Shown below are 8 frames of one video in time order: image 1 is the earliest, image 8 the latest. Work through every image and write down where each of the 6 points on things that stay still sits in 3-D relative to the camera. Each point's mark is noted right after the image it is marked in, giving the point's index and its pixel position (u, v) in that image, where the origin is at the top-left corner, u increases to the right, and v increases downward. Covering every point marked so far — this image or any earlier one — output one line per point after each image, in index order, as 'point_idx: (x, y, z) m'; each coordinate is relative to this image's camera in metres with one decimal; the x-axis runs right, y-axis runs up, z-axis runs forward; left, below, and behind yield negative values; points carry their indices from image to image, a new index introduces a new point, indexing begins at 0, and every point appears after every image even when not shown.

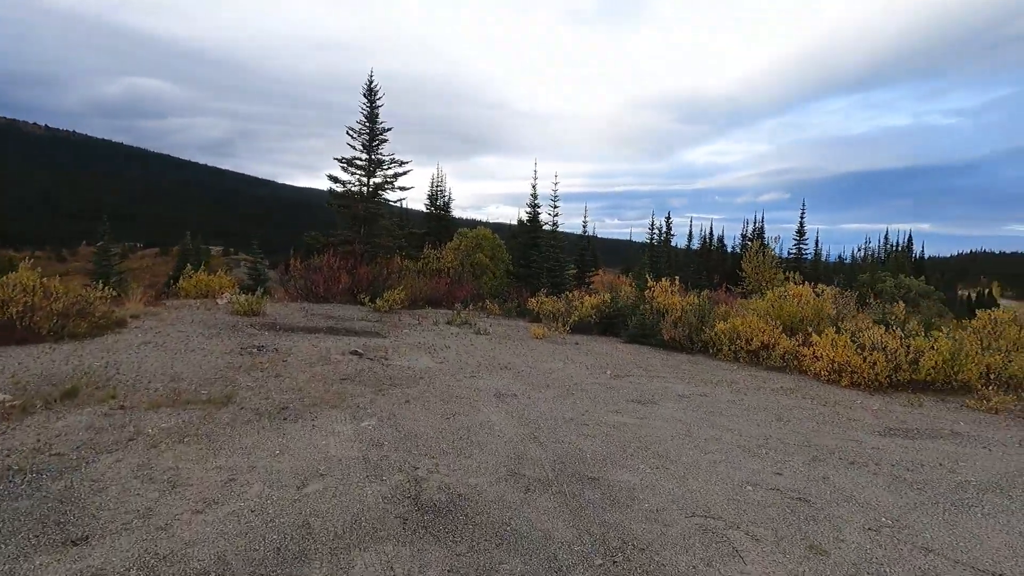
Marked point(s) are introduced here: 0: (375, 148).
0: (-4.5, +4.6, +17.5) m
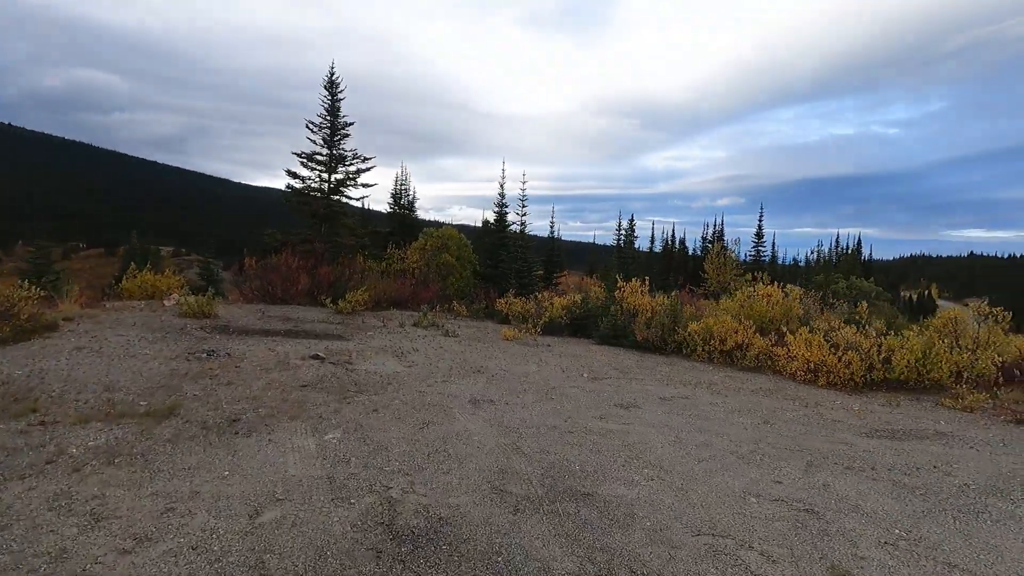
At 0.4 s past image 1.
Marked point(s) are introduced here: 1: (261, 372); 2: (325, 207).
0: (-5.5, +4.6, +16.8) m
1: (-3.0, -1.0, +6.4) m
2: (-6.5, +2.8, +18.6) m
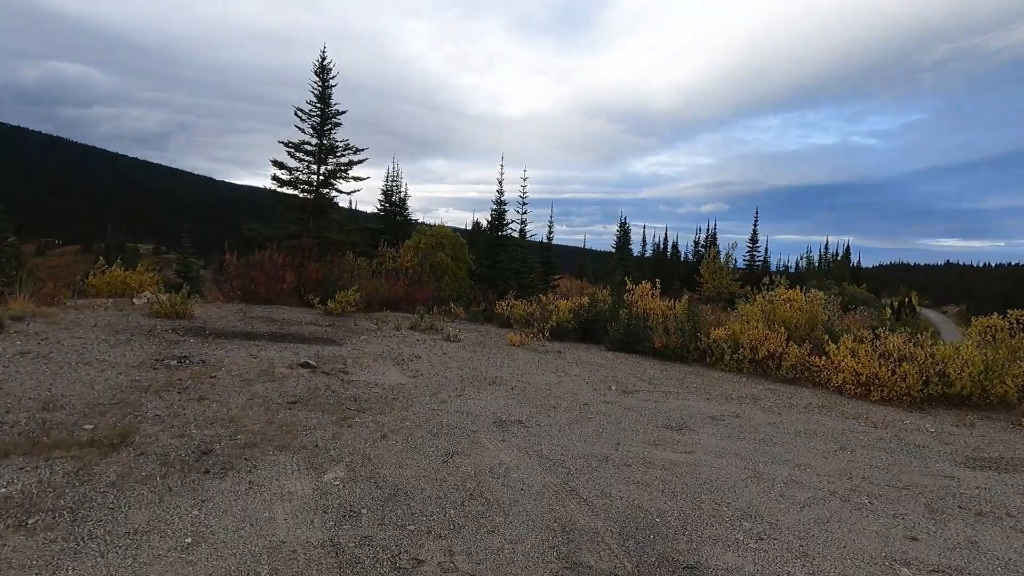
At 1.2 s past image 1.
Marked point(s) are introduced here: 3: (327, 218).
0: (-5.4, +4.6, +15.7) m
1: (-2.7, -1.0, +5.4) m
2: (-6.5, +2.8, +17.4) m
3: (-6.2, +2.3, +17.8) m
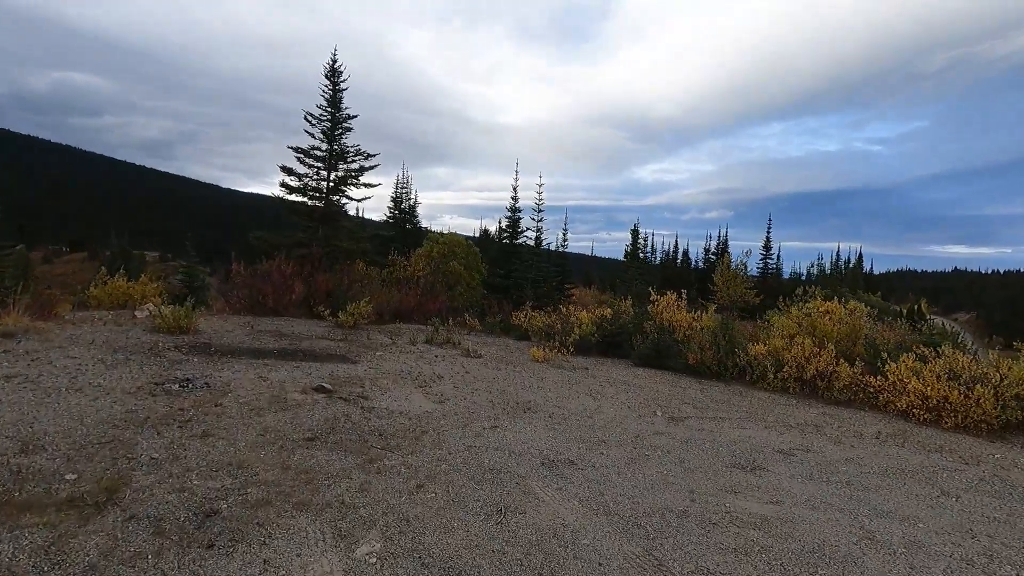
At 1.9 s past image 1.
0: (-5.0, +4.3, +15.2) m
1: (-2.3, -1.1, +4.8) m
2: (-6.0, +2.5, +16.9) m
3: (-5.7, +2.0, +17.3) m
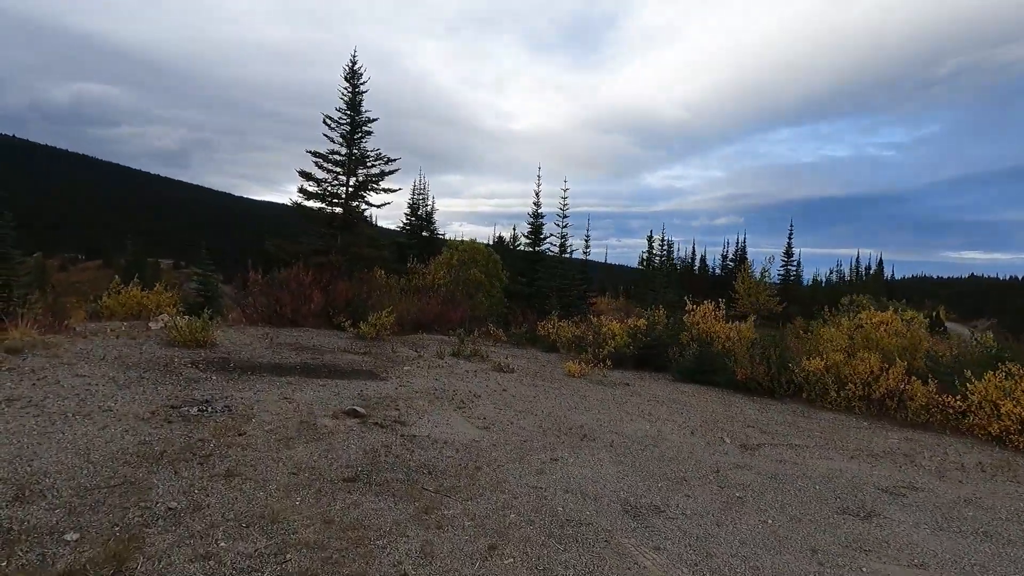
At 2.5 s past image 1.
0: (-4.3, +4.0, +14.7) m
1: (-1.8, -1.2, +4.2) m
2: (-5.3, +2.2, +16.4) m
3: (-4.9, +1.7, +16.8) m
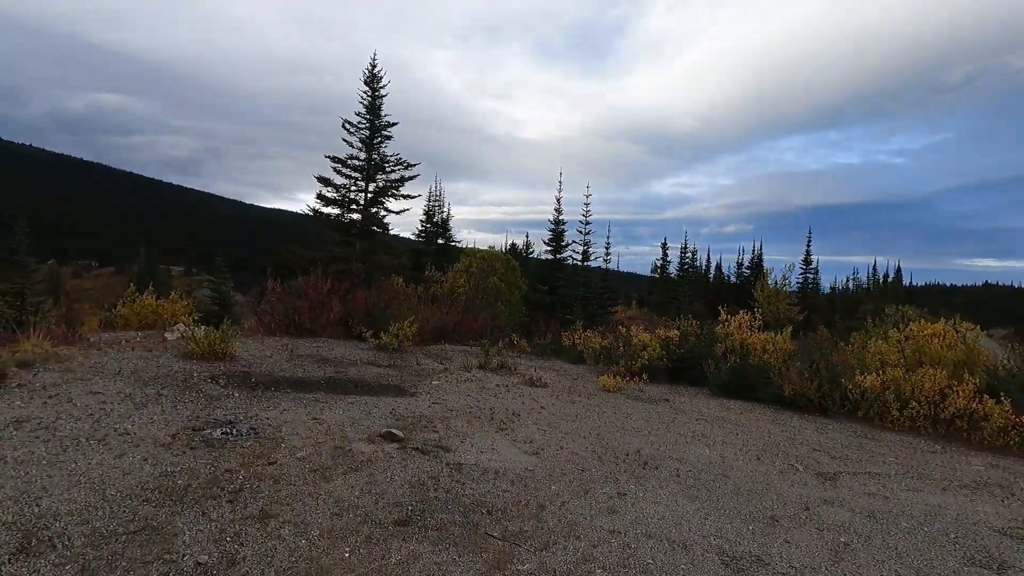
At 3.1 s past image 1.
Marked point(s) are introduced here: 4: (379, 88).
0: (-3.7, +3.8, +14.4) m
1: (-1.4, -1.3, +3.7) m
2: (-4.6, +2.0, +16.0) m
3: (-4.3, +1.5, +16.4) m
4: (-3.6, +5.4, +14.7) m
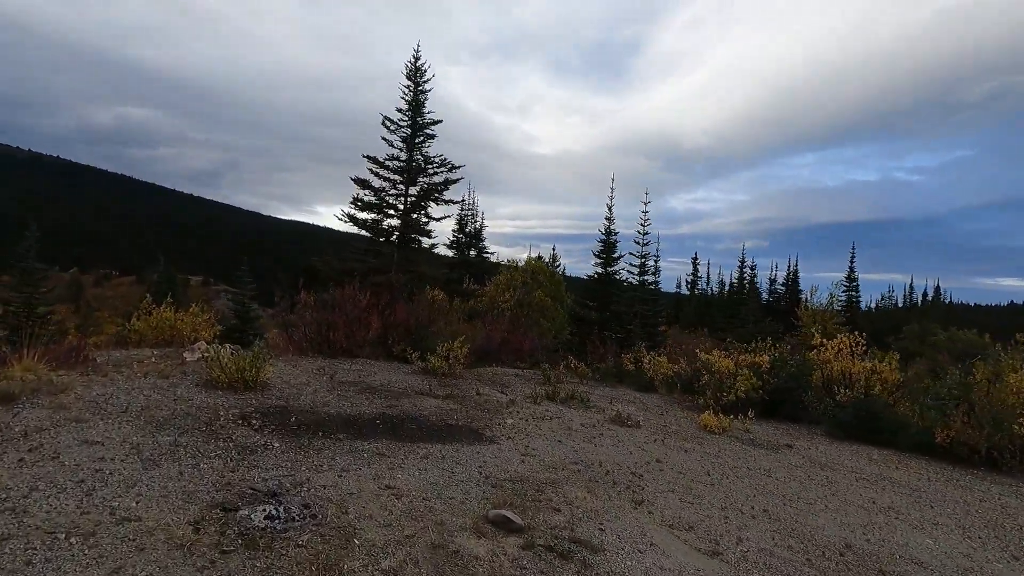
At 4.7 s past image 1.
0: (-2.3, +3.5, +13.0) m
1: (-0.3, -1.4, +2.2) m
2: (-3.2, +1.6, +14.7) m
3: (-2.9, +1.1, +15.0) m
4: (-2.3, +5.1, +13.4) m
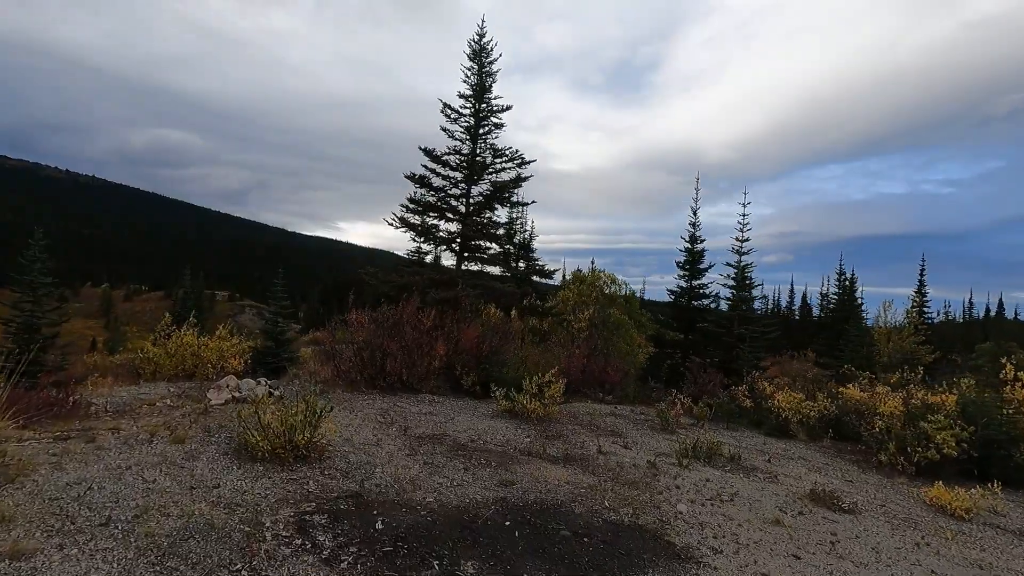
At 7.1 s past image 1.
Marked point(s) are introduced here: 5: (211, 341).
0: (-0.6, +3.1, +11.1) m
1: (+0.9, -1.5, 0.0) m
2: (-1.5, +1.2, +12.7) m
3: (-1.1, +0.7, +13.0) m
4: (-0.6, +4.7, +11.5) m
5: (-4.8, -0.8, +8.6) m
